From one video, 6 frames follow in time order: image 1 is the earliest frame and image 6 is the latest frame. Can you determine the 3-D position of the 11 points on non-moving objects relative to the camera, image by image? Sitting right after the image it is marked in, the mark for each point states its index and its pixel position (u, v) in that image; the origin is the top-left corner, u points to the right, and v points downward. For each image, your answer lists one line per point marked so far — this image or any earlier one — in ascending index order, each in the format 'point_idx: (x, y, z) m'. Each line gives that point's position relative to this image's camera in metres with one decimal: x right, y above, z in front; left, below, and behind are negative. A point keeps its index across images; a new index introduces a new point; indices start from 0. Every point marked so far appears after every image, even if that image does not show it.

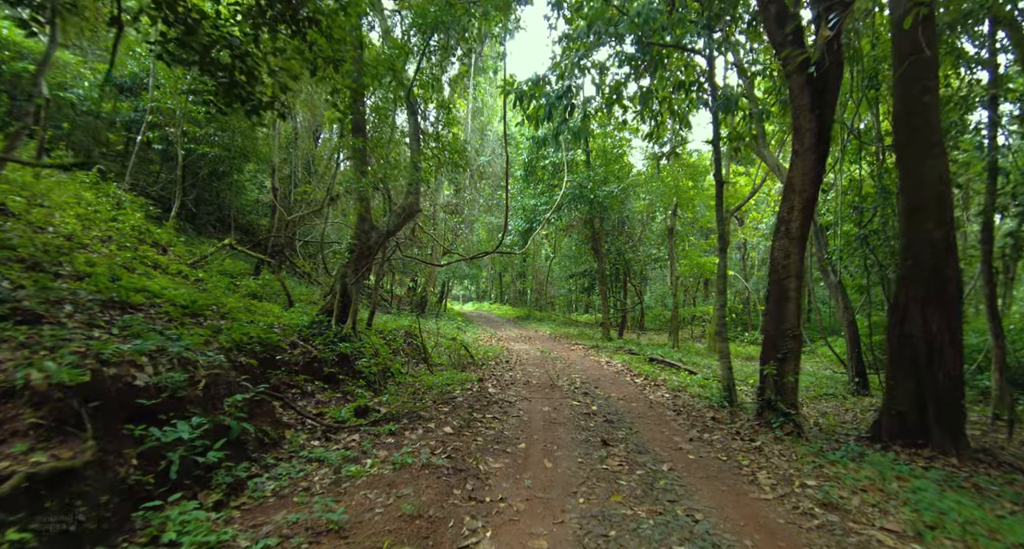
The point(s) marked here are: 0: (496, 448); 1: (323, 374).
0: (-0.2, -1.7, +4.3) m
1: (-2.4, -1.3, +5.8) m
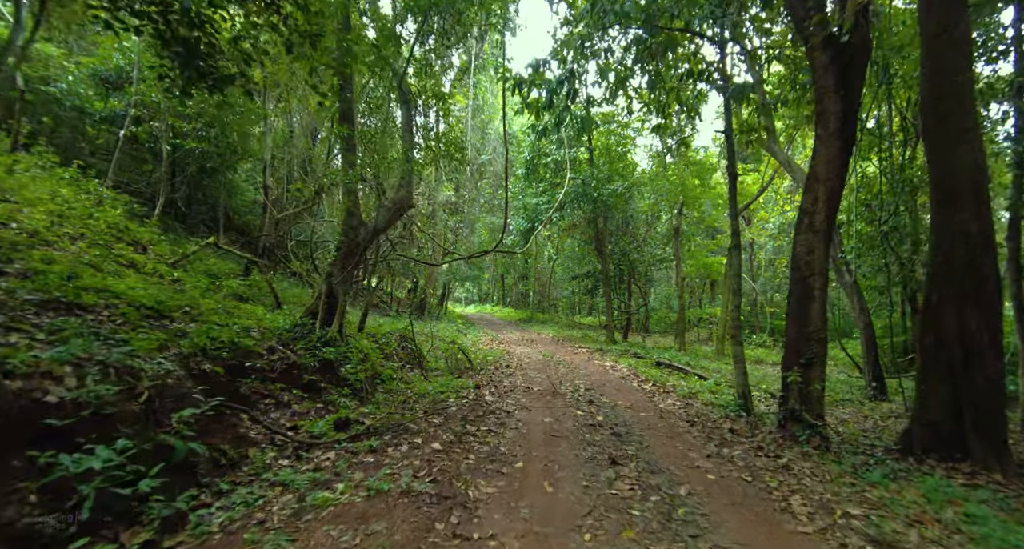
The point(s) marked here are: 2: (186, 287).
0: (-0.2, -1.6, +3.8) m
1: (-2.5, -1.3, +5.3) m
2: (-4.9, -0.2, +6.8) m
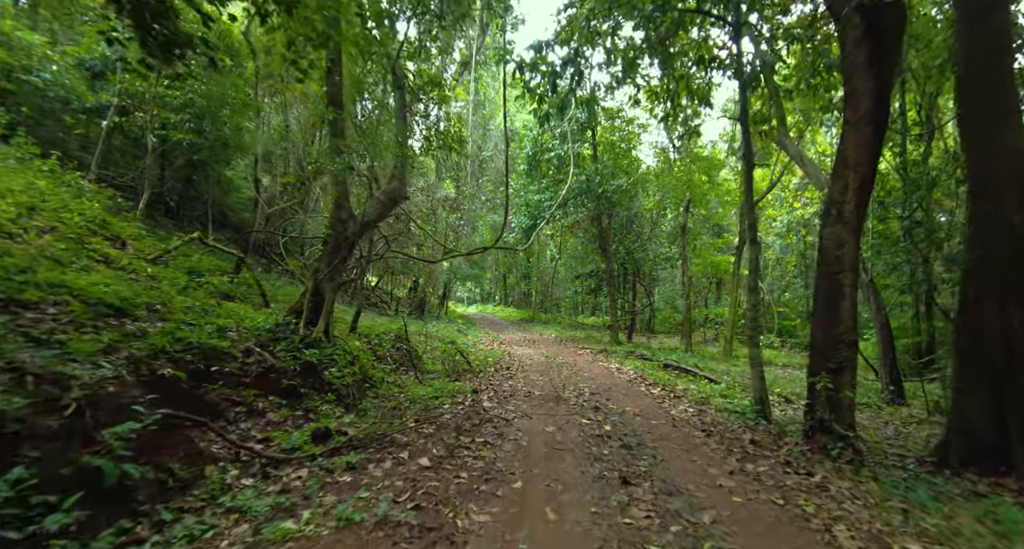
0: (-0.2, -1.6, +3.3) m
1: (-2.5, -1.2, +4.8) m
2: (-4.9, -0.1, +6.4) m
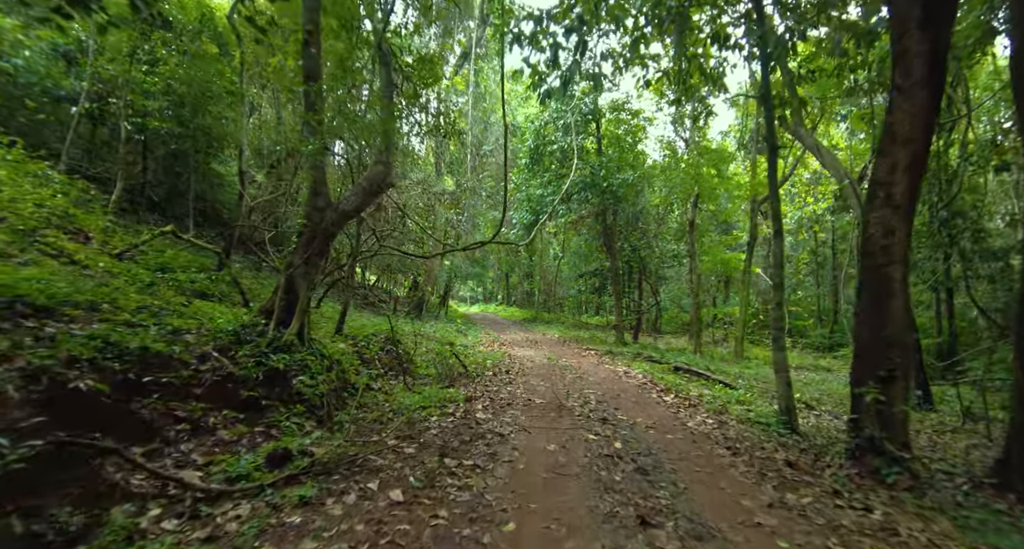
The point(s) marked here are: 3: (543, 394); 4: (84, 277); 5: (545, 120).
0: (-0.3, -1.5, +2.7) m
1: (-2.5, -1.2, +4.2) m
2: (-5.0, -0.1, +5.7) m
3: (+0.5, -1.8, +6.9) m
4: (-4.9, 0.0, +5.2) m
5: (+1.2, +5.9, +17.1) m
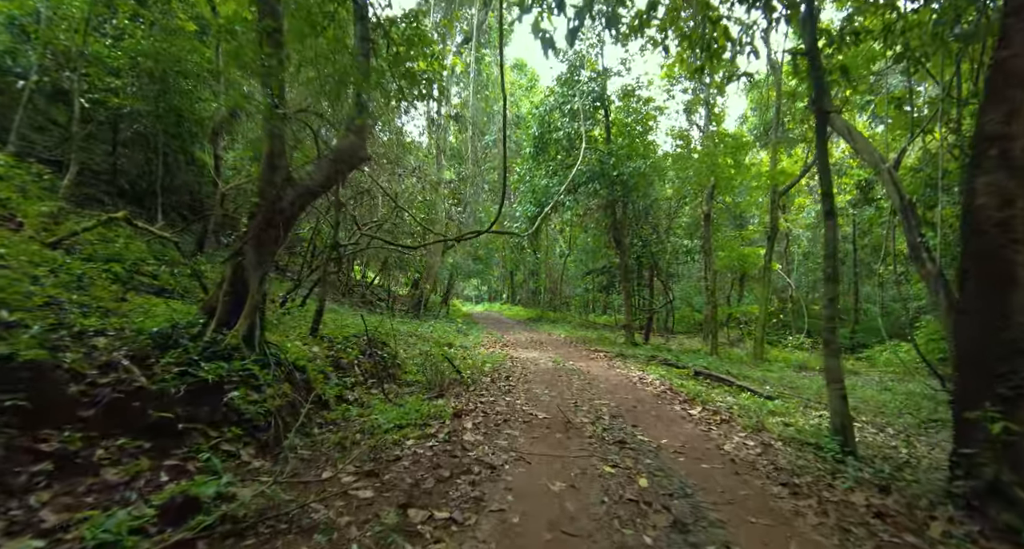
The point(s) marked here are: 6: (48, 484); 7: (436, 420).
0: (-0.3, -1.4, +1.6) m
1: (-2.6, -1.1, +3.2) m
2: (-5.0, 0.0, +4.8) m
3: (+0.5, -1.7, +5.8) m
4: (-5.0, +0.1, +4.2) m
5: (+1.3, +6.0, +16.1) m
6: (-2.6, -1.2, +2.5) m
7: (-0.8, -1.6, +4.9) m
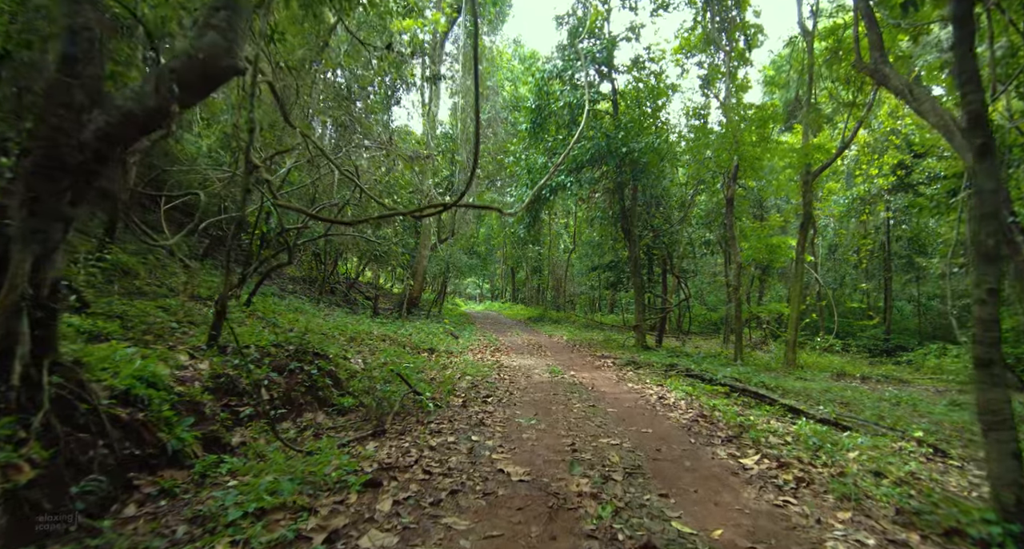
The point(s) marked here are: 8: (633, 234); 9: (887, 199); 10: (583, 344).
0: (-0.7, -1.3, -0.3) m
1: (-2.9, -0.9, +1.3) m
2: (-5.3, +0.2, +2.9) m
3: (+0.1, -1.5, +3.9) m
4: (-5.3, +0.2, +2.4) m
5: (+1.2, +6.2, +14.1) m
6: (-2.9, -1.0, +0.6) m
7: (-1.1, -1.4, +3.0) m
8: (+4.0, +1.3, +15.0) m
9: (+13.6, +2.7, +16.3) m
10: (+2.3, -2.3, +14.7) m
